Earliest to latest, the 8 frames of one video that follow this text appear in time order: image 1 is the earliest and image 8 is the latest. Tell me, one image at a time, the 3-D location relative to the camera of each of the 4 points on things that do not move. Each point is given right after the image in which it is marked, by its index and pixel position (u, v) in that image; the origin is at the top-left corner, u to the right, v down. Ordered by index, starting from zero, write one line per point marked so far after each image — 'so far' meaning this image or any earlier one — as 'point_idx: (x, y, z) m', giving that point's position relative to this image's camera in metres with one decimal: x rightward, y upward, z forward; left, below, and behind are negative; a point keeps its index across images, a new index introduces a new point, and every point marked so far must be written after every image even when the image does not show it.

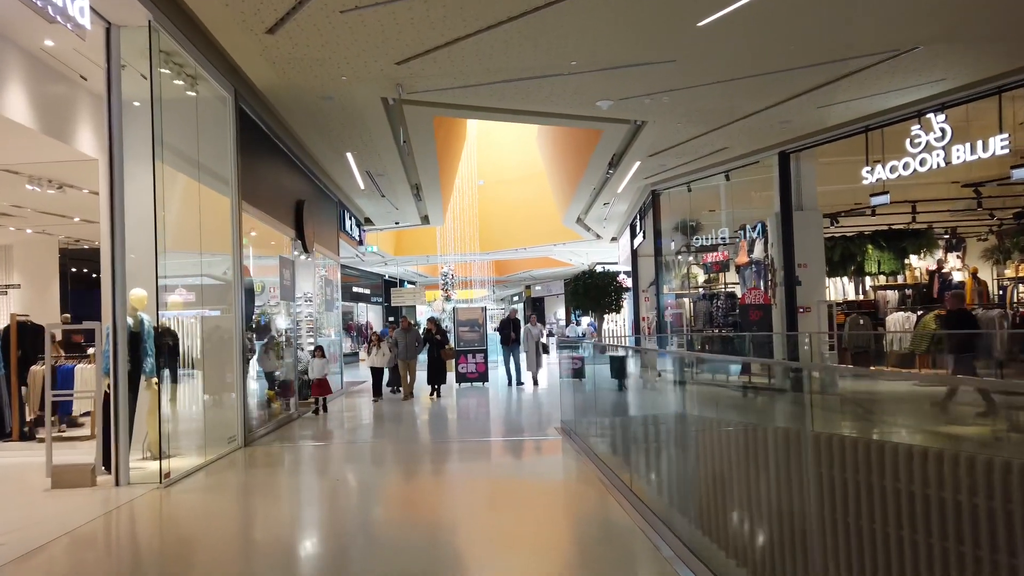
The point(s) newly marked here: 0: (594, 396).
0: (+0.7, -0.9, +6.5) m
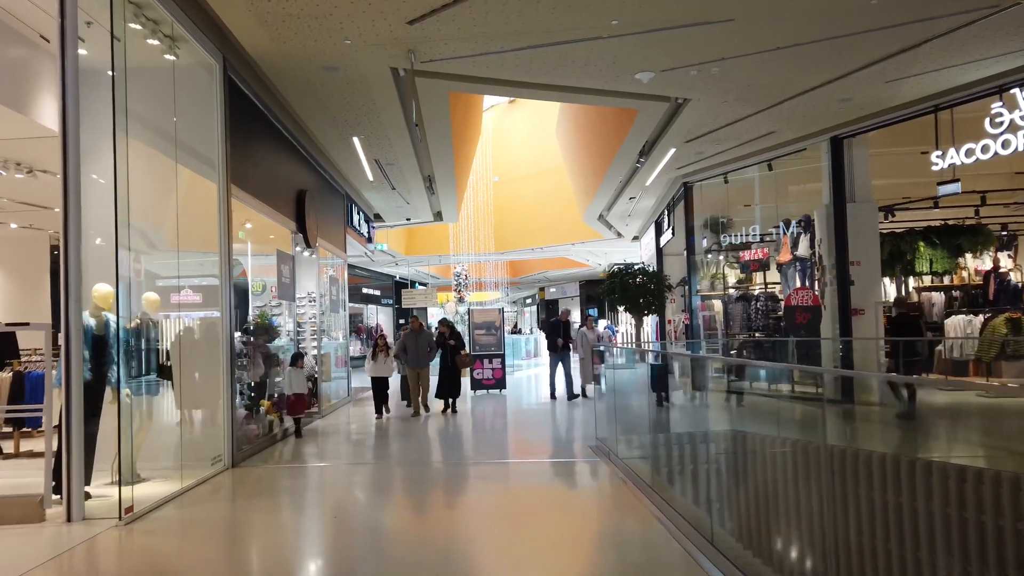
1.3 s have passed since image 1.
0: (+0.9, -0.9, +5.7) m
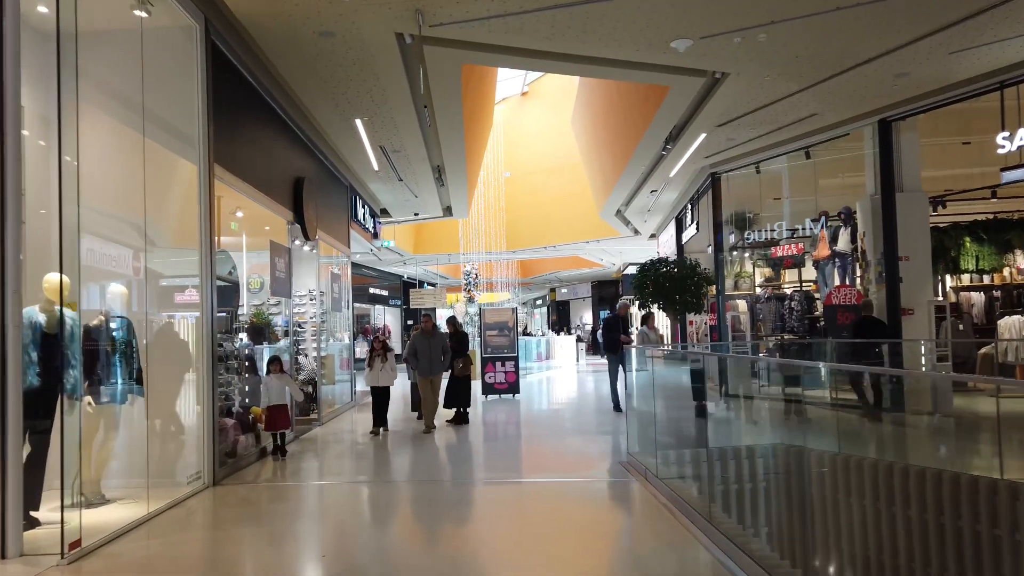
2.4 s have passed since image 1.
0: (+1.0, -0.9, +5.1) m
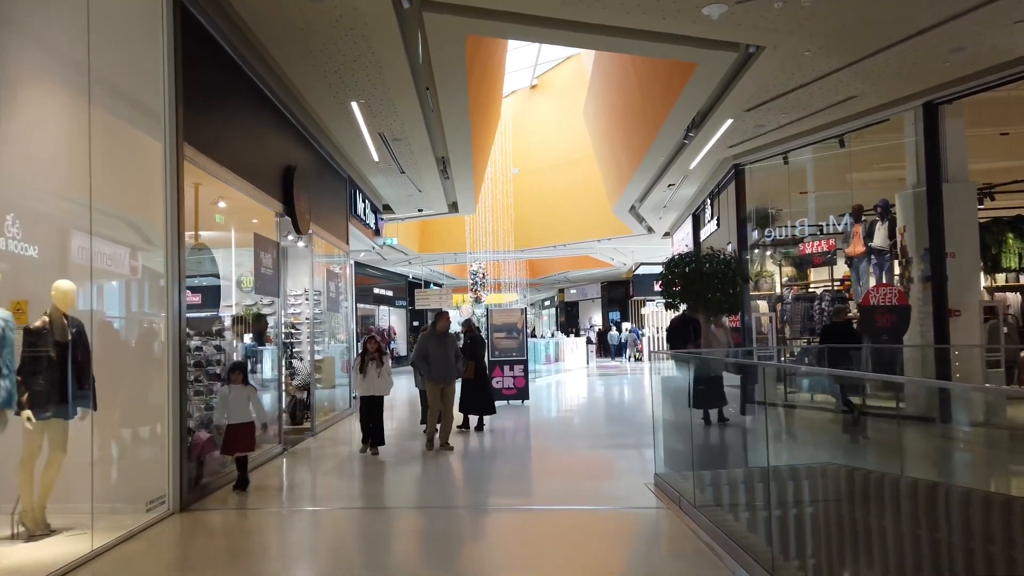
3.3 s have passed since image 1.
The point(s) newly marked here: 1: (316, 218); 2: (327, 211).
0: (+1.1, -0.9, +4.5) m
1: (-1.9, +0.7, +7.4) m
2: (-1.9, +0.8, +7.8) m
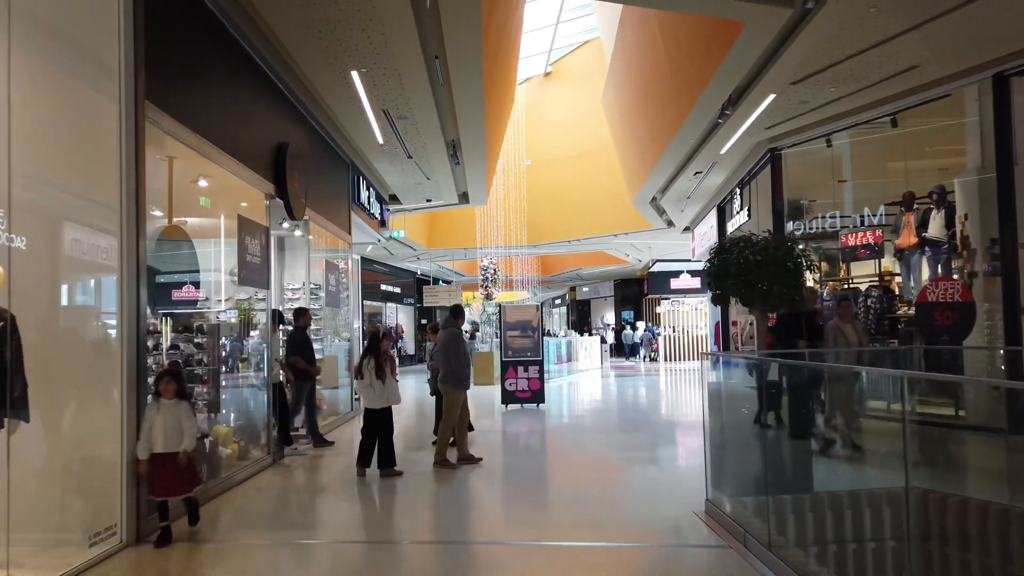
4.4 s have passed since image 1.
0: (+1.2, -0.8, +3.9) m
1: (-1.7, +0.7, +6.8) m
2: (-1.7, +0.9, +7.2) m
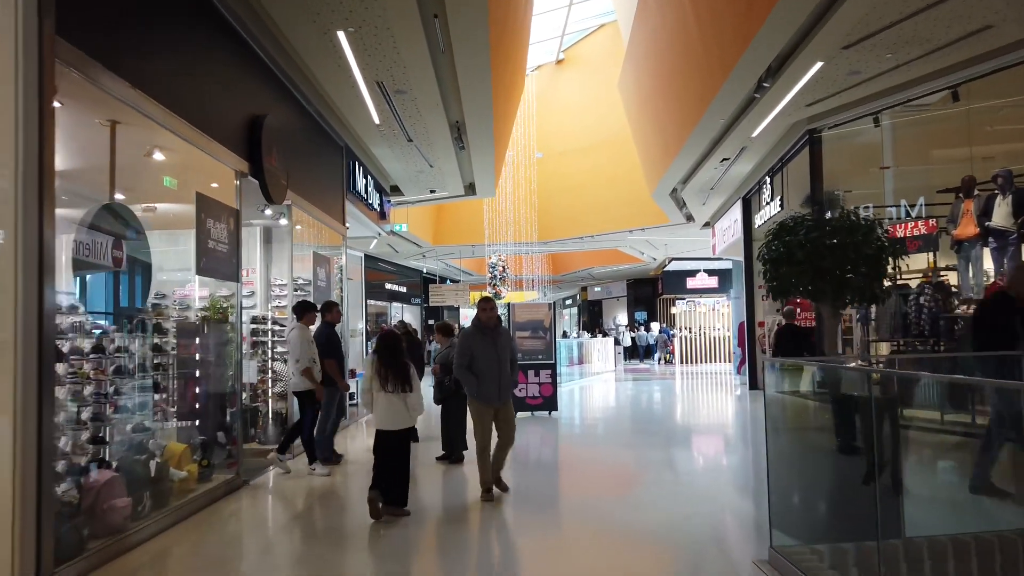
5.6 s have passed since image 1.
0: (+1.2, -0.8, +3.2) m
1: (-1.7, +0.8, +6.1) m
2: (-1.7, +0.9, +6.5) m
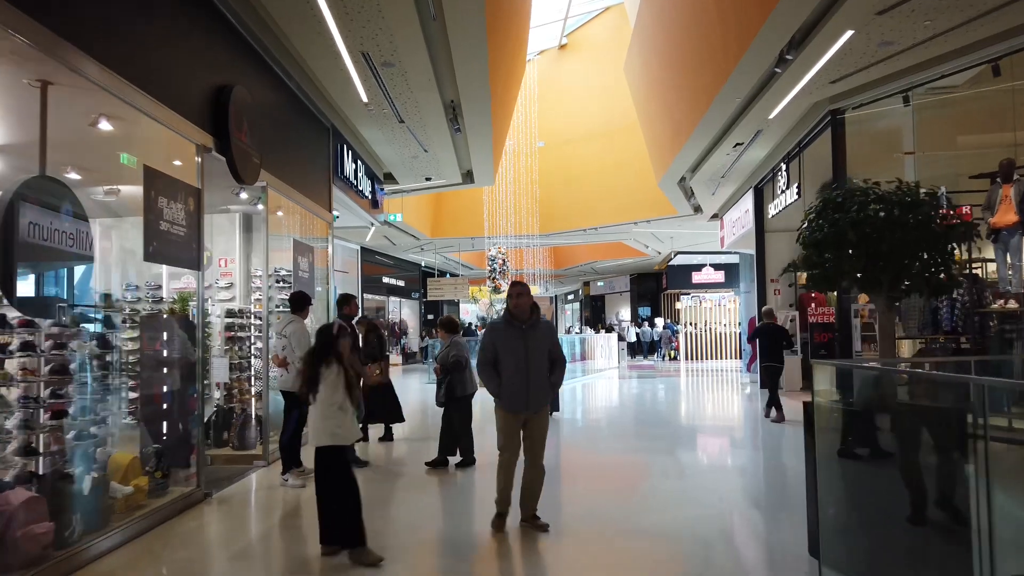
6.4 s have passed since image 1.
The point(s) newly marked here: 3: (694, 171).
0: (+1.2, -0.7, +2.7) m
1: (-1.7, +0.8, +5.6) m
2: (-1.7, +1.0, +6.0) m
3: (+2.2, +1.4, +9.1) m
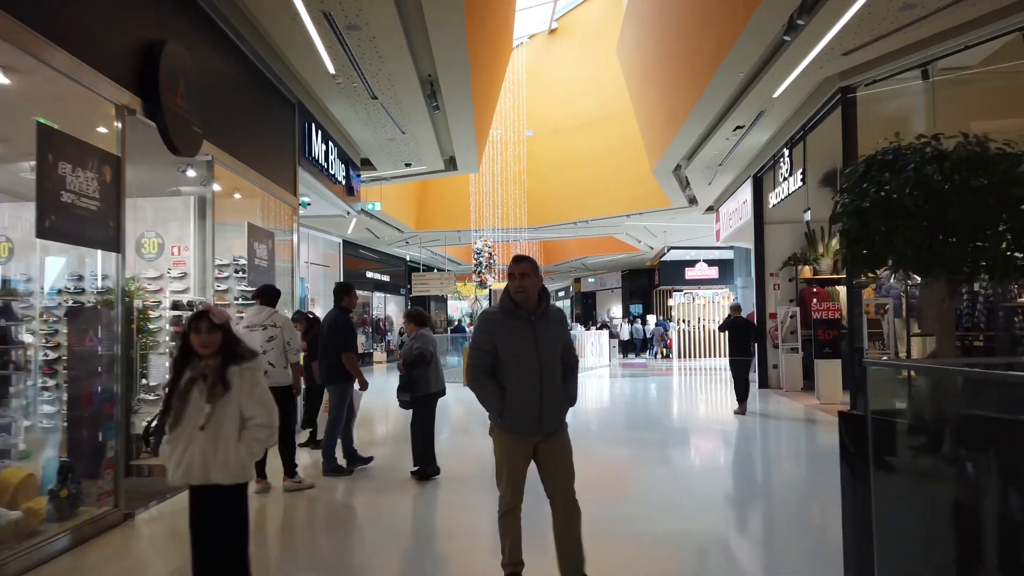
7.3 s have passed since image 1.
0: (+1.1, -0.7, +2.2) m
1: (-1.8, +0.9, +5.1) m
2: (-1.8, +1.0, +5.5) m
3: (+2.0, +1.5, +8.6) m
